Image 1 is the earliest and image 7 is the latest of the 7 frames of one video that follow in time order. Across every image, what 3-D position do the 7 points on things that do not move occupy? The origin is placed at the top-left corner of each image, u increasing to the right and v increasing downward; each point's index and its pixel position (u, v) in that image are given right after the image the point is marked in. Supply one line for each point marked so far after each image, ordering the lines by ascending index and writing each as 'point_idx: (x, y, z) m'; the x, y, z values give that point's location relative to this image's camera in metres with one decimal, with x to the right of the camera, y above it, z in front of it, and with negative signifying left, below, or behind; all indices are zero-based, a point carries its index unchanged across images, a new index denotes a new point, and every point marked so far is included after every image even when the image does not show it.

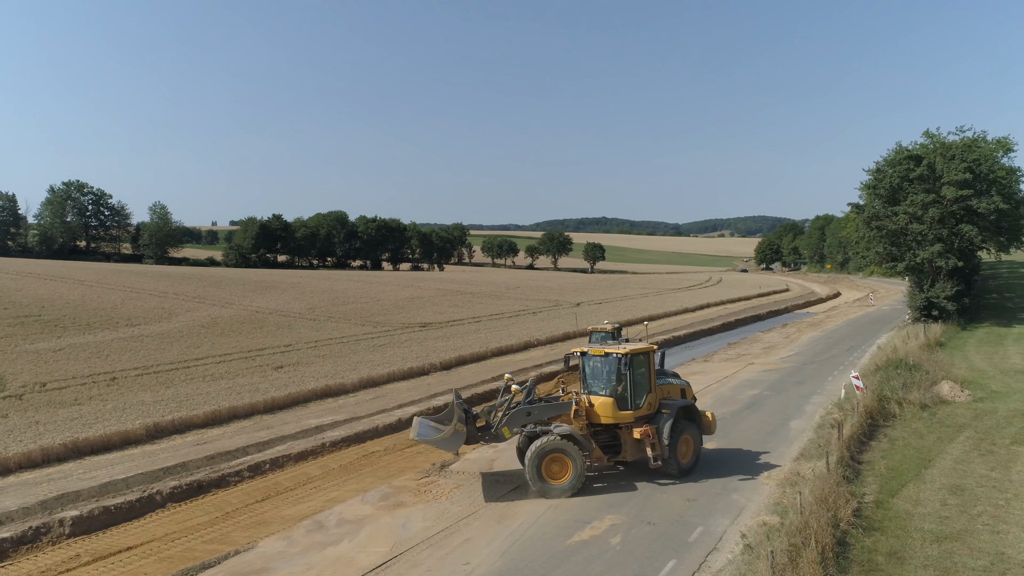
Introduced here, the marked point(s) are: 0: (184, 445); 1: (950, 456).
0: (-7.3, -3.5, +14.5) m
1: (+7.3, -2.8, +10.9) m
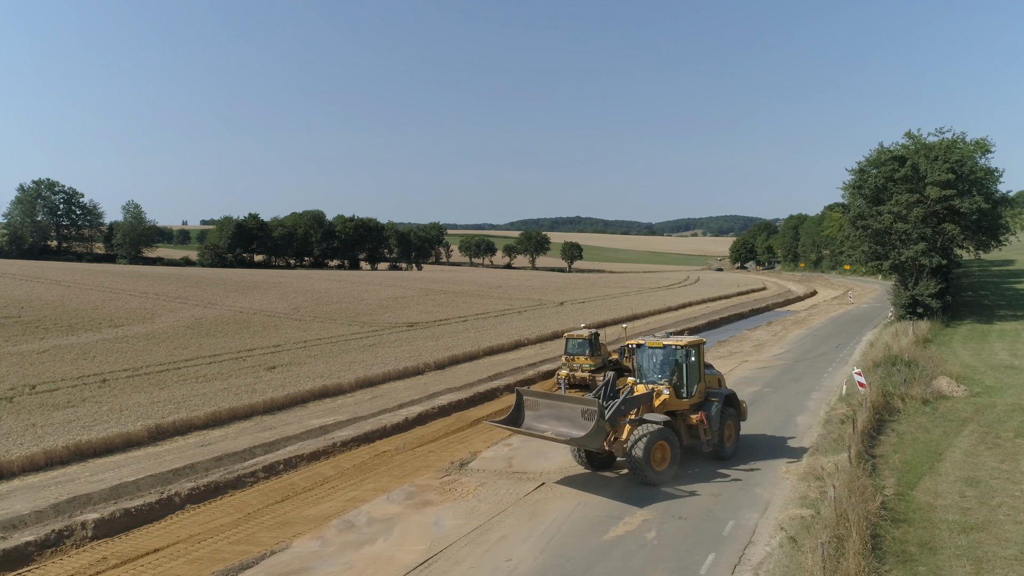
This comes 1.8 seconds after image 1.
0: (-7.1, -3.5, +14.3) m
1: (+7.7, -2.8, +11.1) m
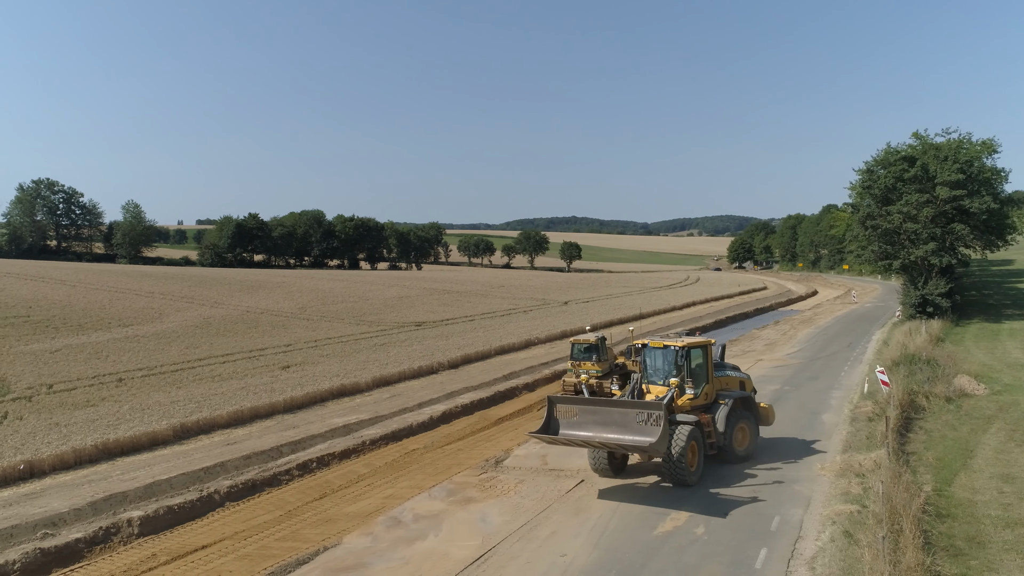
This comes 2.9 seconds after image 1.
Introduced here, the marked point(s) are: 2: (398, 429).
0: (-6.5, -3.5, +14.3) m
1: (+8.3, -2.7, +11.2) m
2: (-2.5, -3.1, +14.5) m
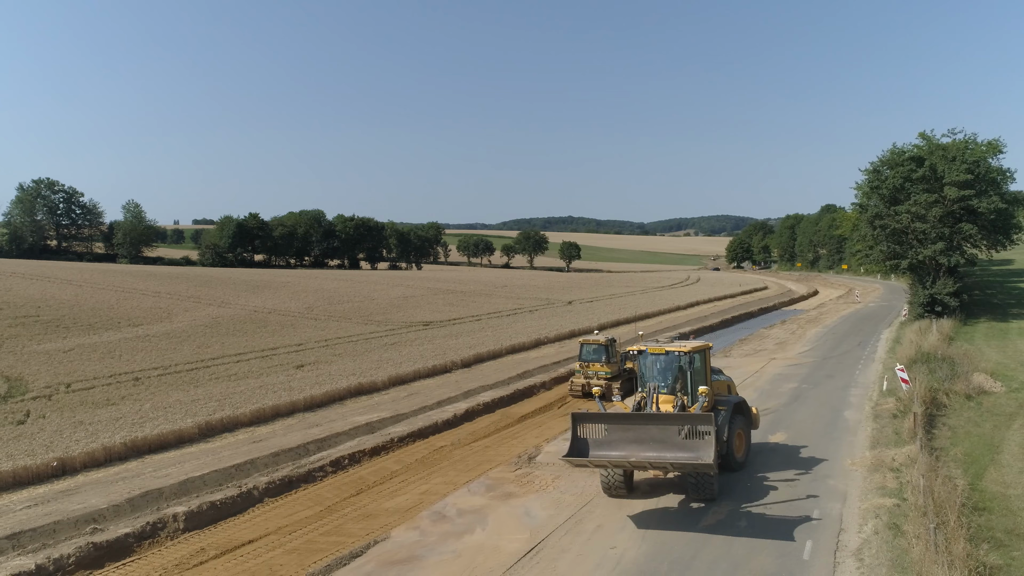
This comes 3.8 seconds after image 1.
0: (-6.0, -3.4, +14.4) m
1: (+8.8, -2.7, +11.4) m
2: (-2.0, -3.1, +14.6) m
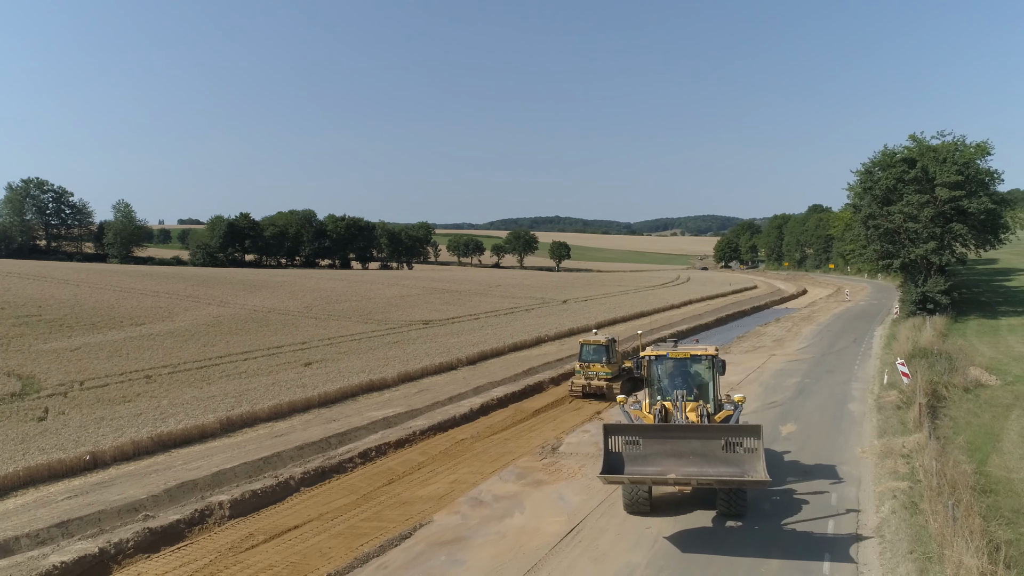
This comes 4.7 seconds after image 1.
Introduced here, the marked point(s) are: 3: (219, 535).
0: (-5.6, -3.4, +14.7) m
1: (+9.2, -2.6, +12.0) m
2: (-1.6, -3.1, +15.0) m
3: (-3.9, -3.3, +8.7) m
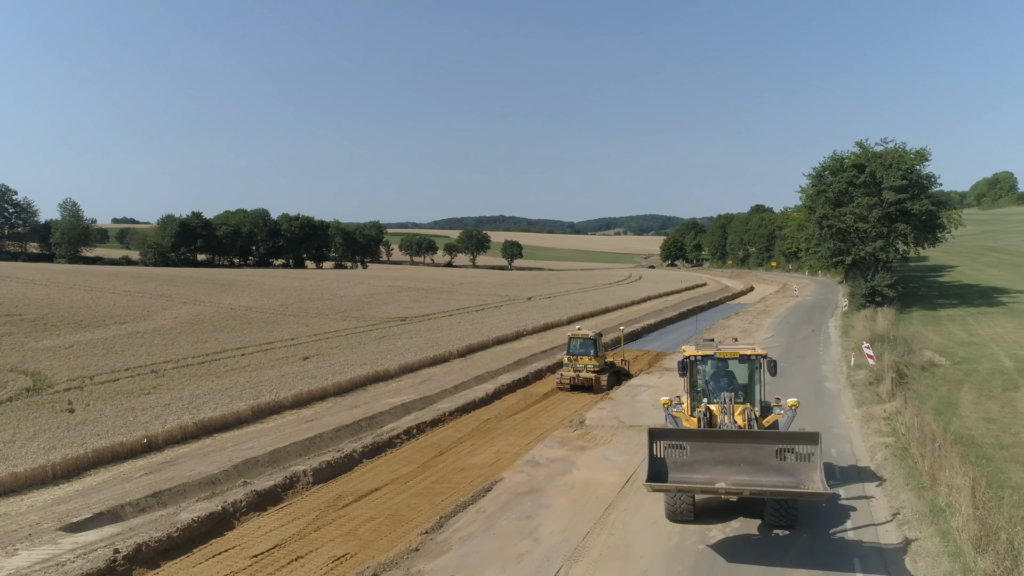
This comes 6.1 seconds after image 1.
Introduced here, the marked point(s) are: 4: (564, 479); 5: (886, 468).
0: (-5.1, -3.2, +15.7) m
1: (+9.8, -2.4, +14.1) m
2: (-1.2, -2.9, +16.3) m
3: (-3.0, -3.2, +9.9) m
4: (+0.7, -2.9, +9.7) m
5: (+5.5, -2.6, +9.5) m
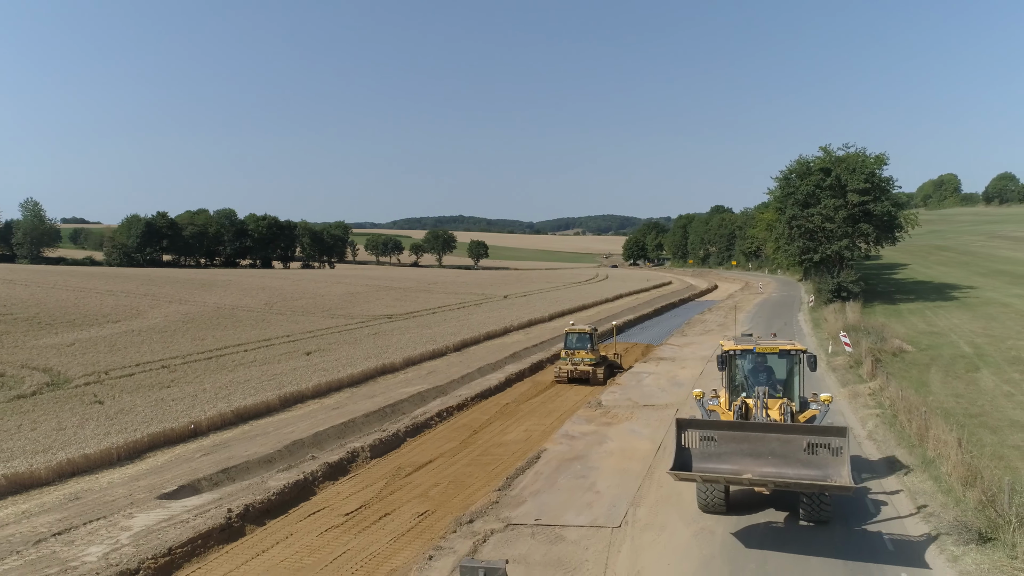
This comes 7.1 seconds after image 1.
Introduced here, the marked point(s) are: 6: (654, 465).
0: (-4.7, -3.1, +16.6) m
1: (+10.3, -2.2, +15.9) m
2: (-0.8, -2.8, +17.4) m
3: (-2.3, -3.0, +10.9) m
4: (+1.5, -2.7, +10.9) m
5: (+6.2, -2.5, +11.1) m
6: (+2.1, -2.7, +9.9) m
